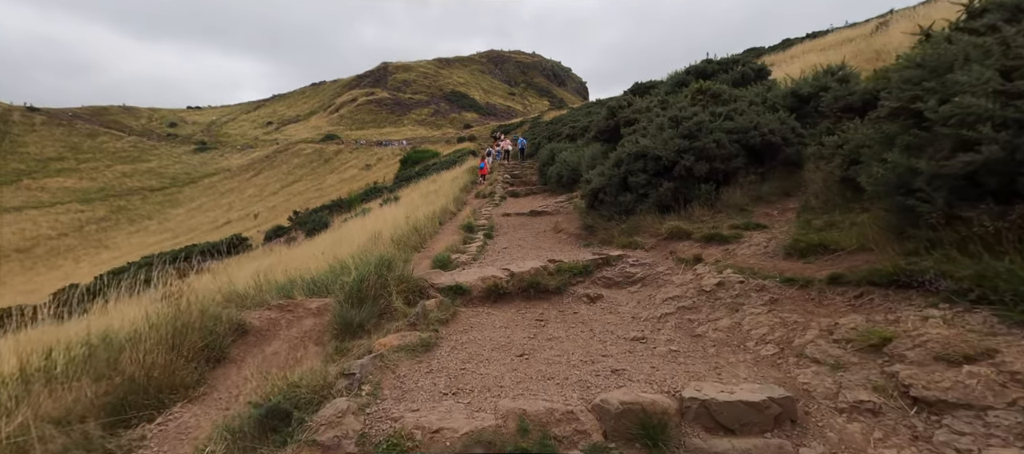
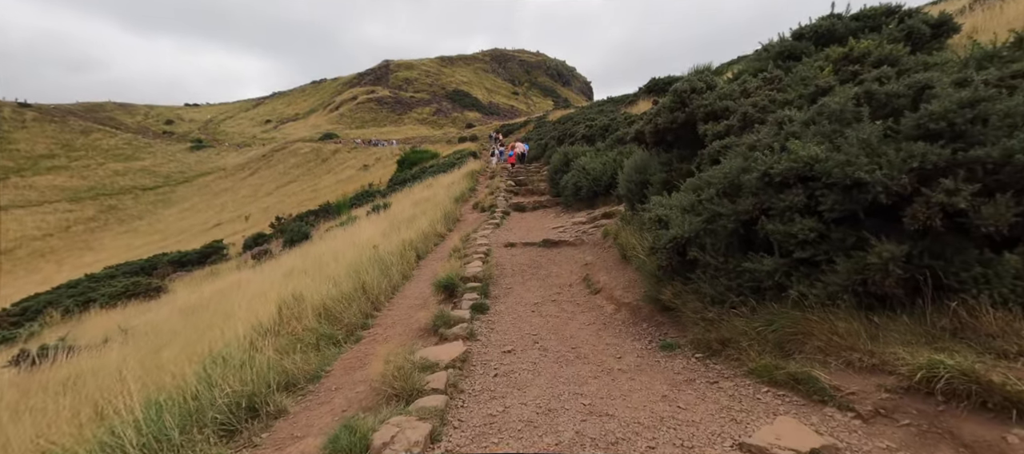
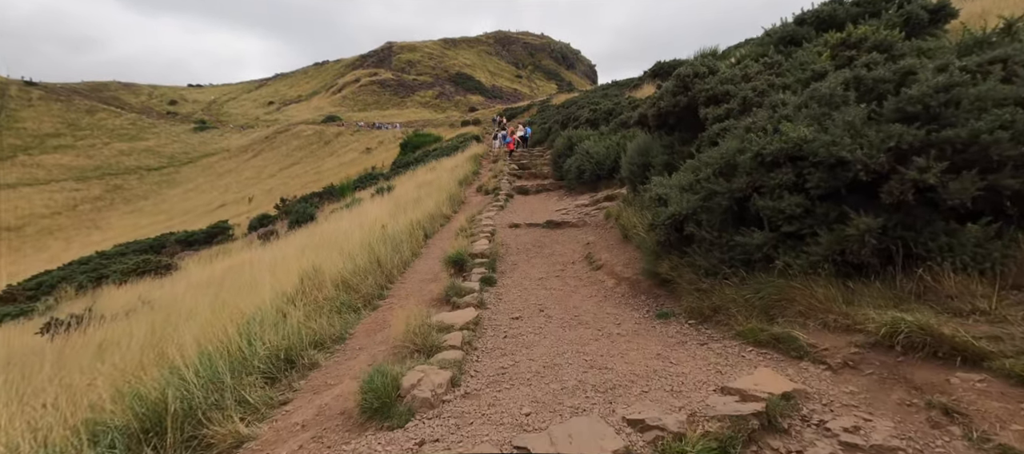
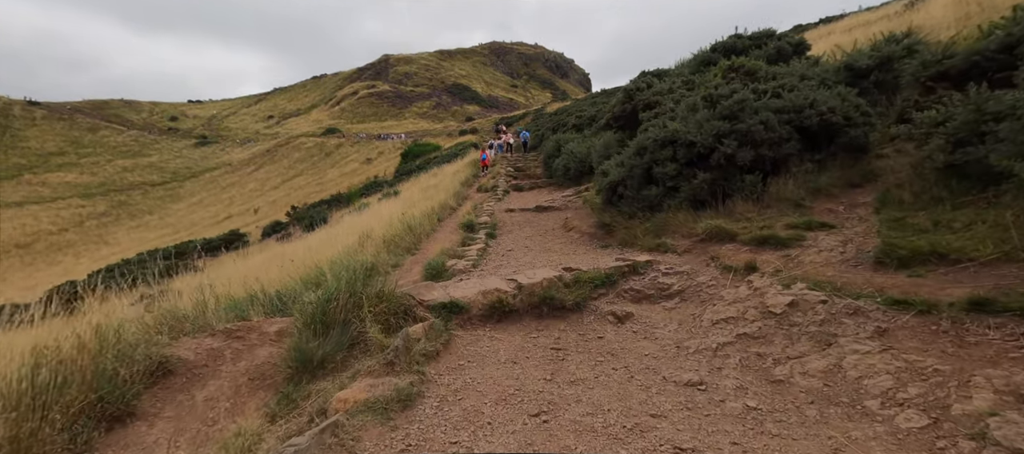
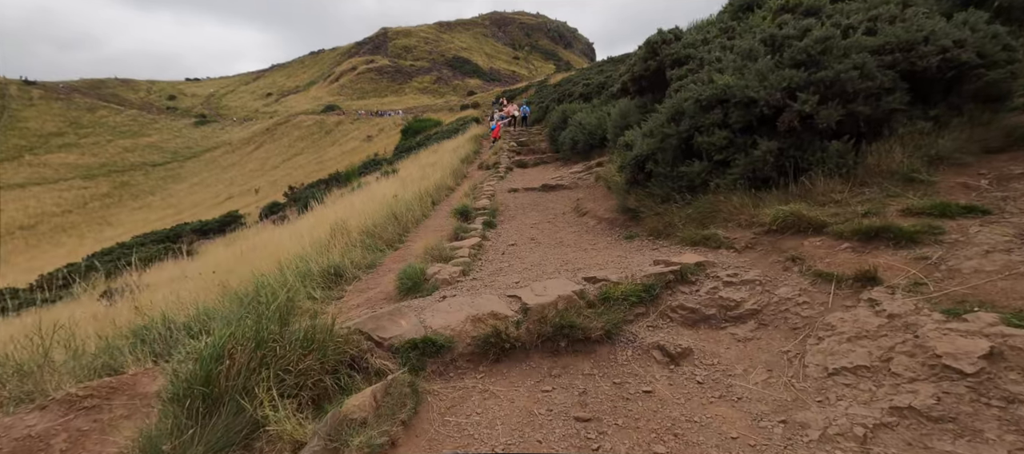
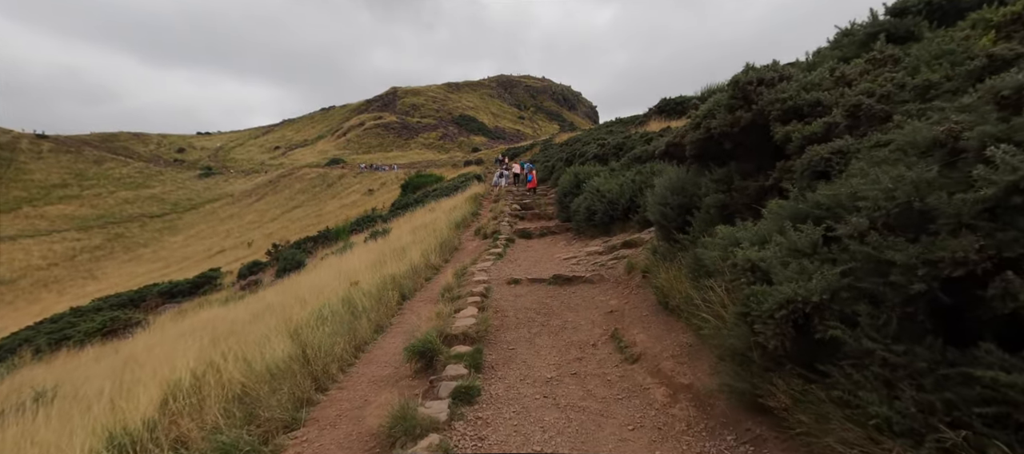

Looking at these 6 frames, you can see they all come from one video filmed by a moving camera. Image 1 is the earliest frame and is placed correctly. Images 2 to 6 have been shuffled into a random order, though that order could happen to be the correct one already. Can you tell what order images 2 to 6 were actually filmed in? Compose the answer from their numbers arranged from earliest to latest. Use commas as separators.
4, 5, 3, 2, 6
